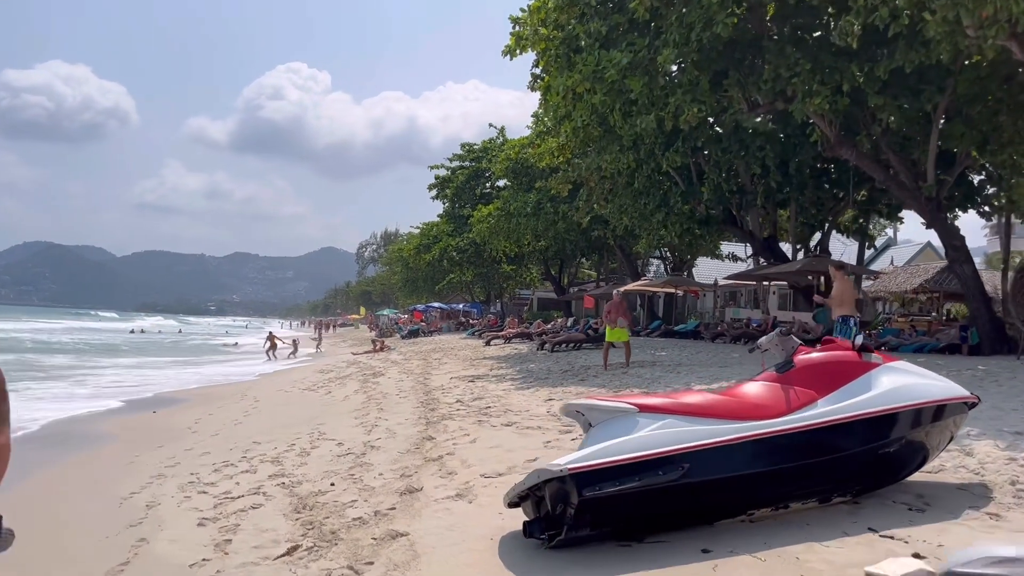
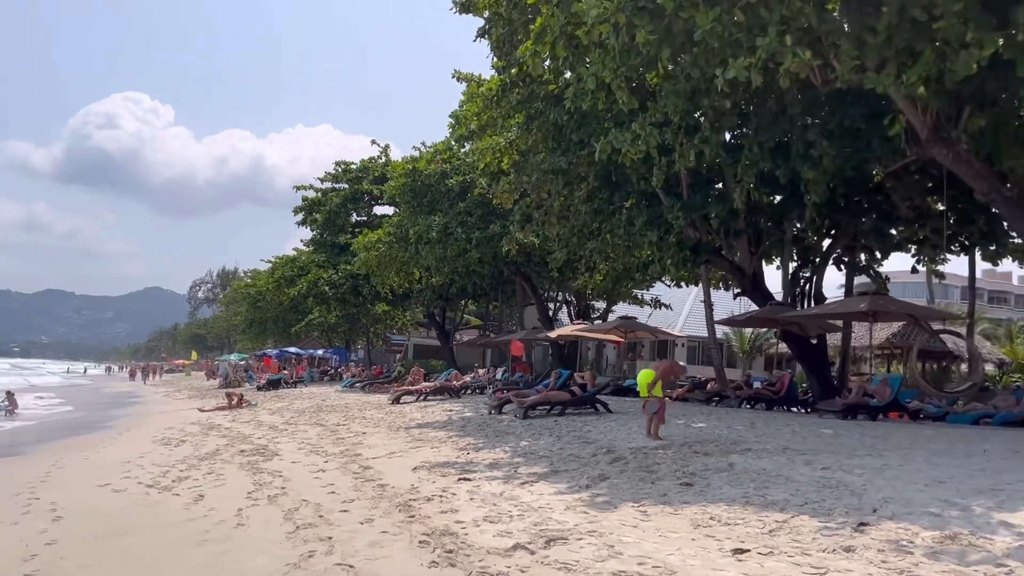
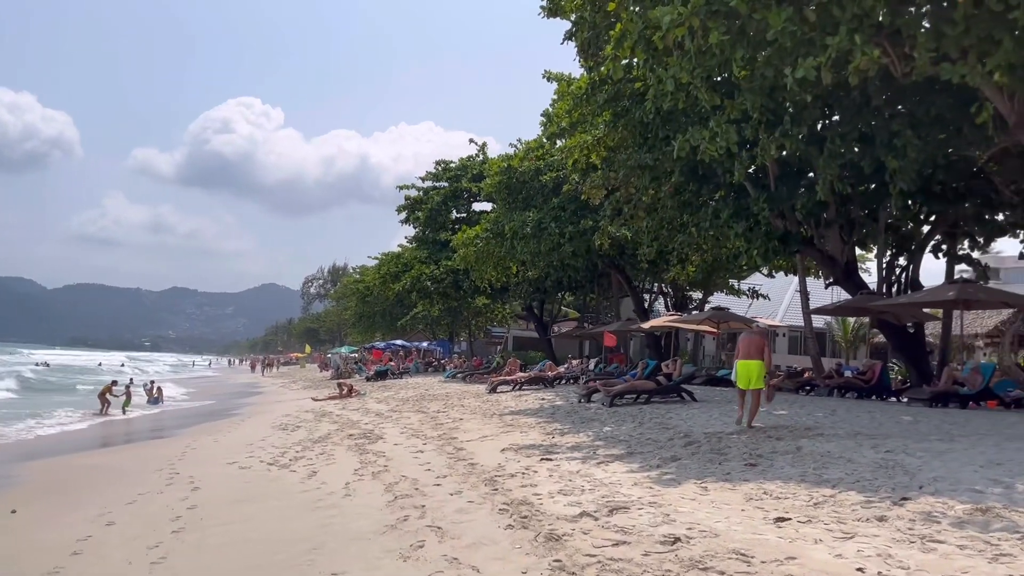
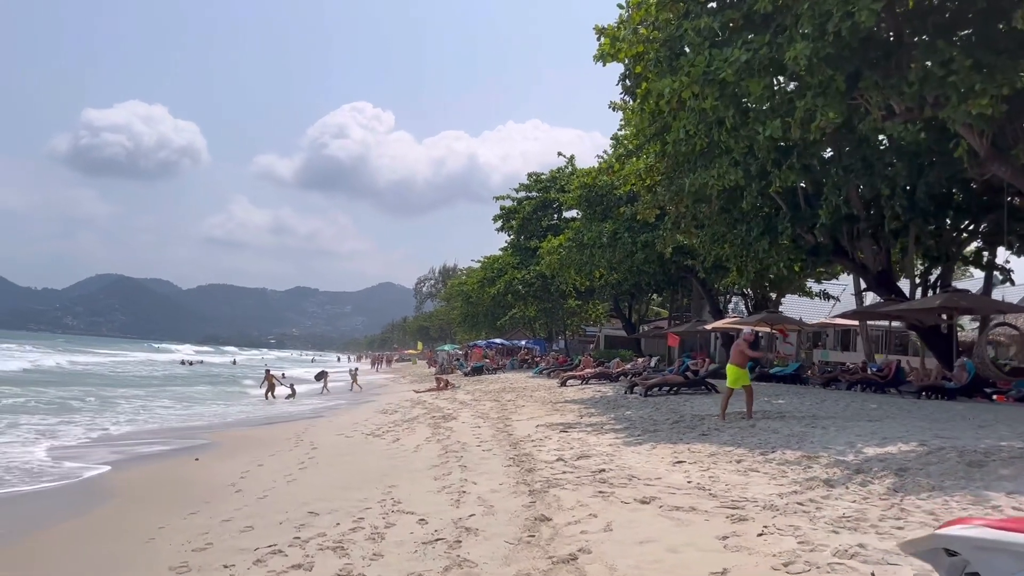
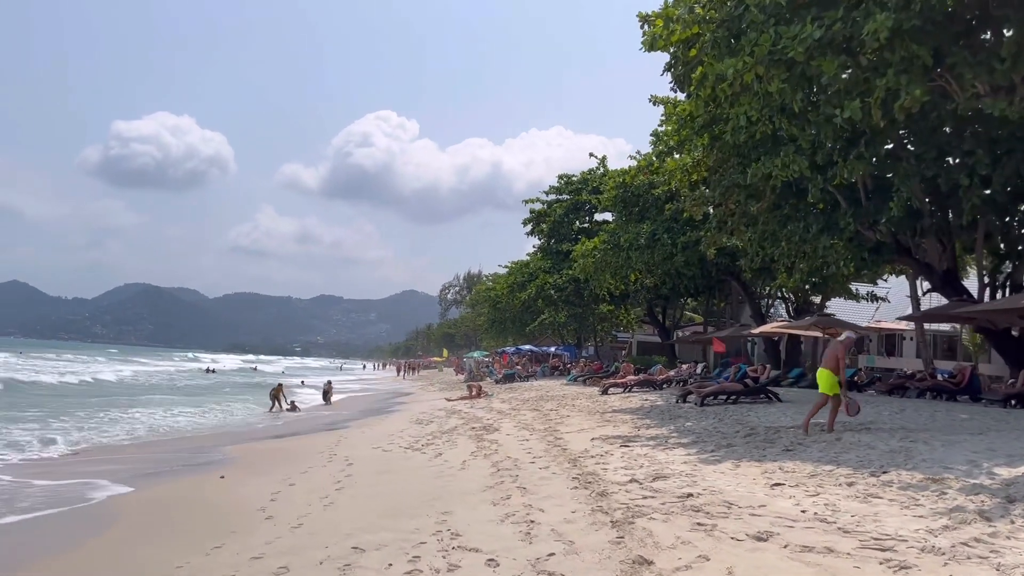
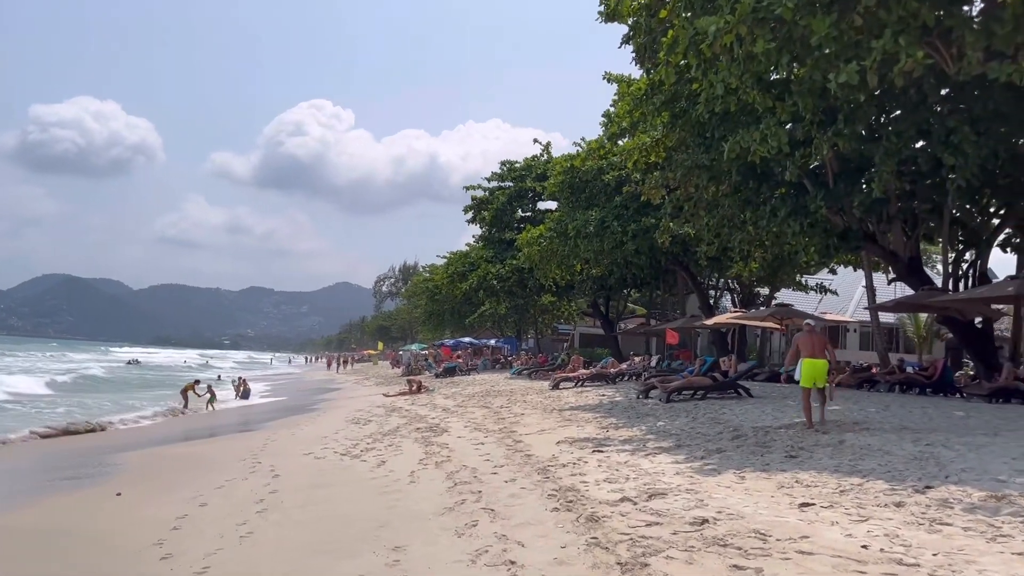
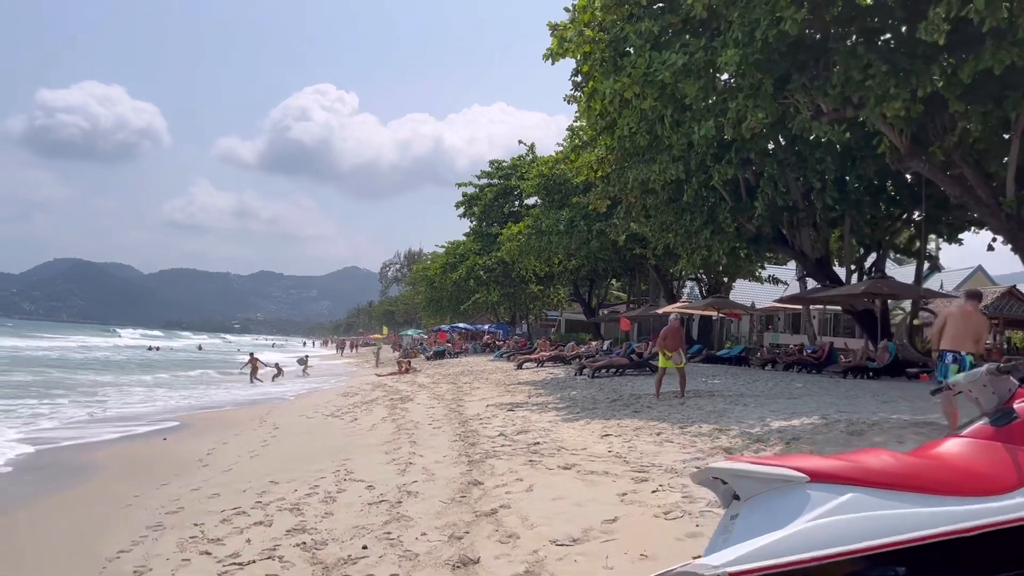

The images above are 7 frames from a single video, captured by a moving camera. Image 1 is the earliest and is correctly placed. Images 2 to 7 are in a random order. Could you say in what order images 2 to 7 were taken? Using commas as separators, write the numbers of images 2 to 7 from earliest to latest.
7, 4, 5, 6, 3, 2
